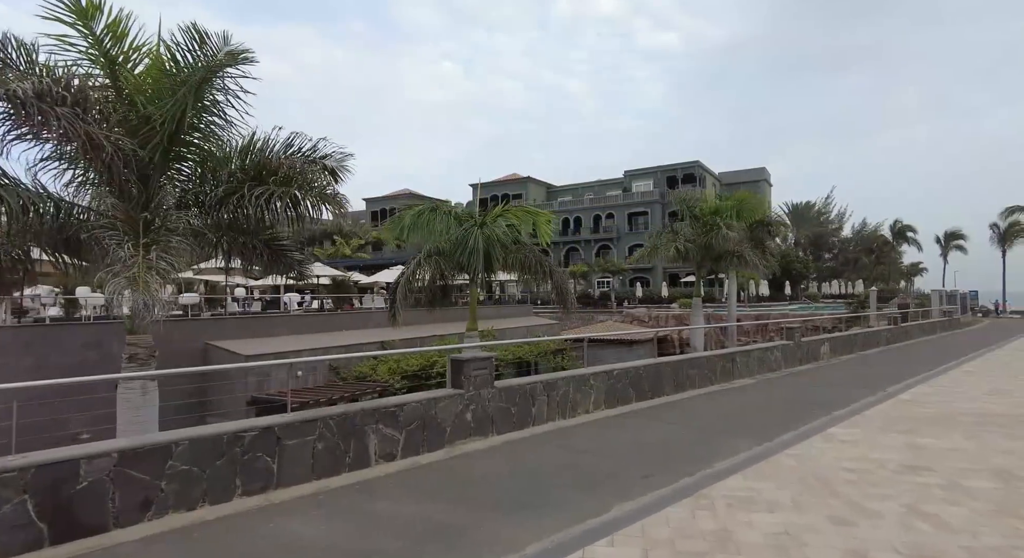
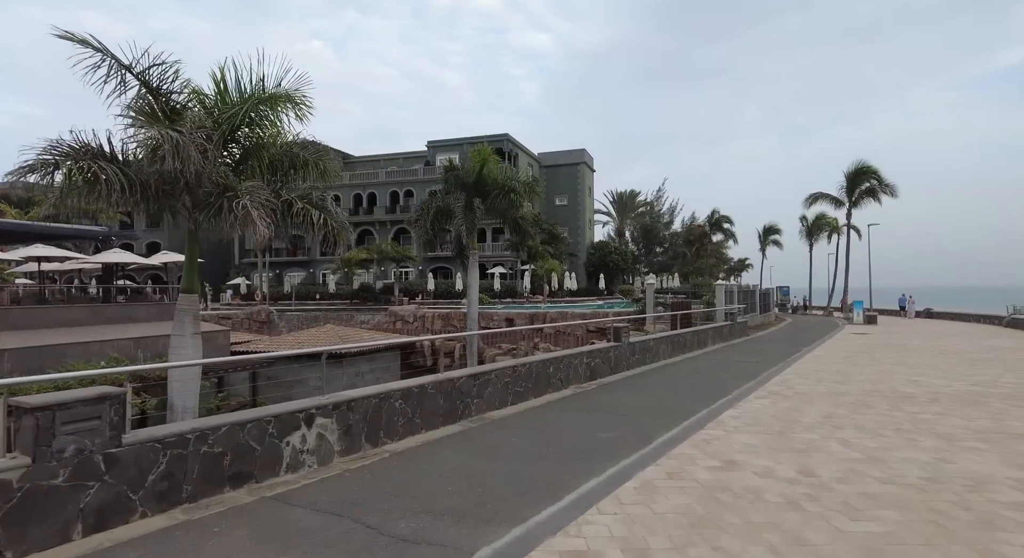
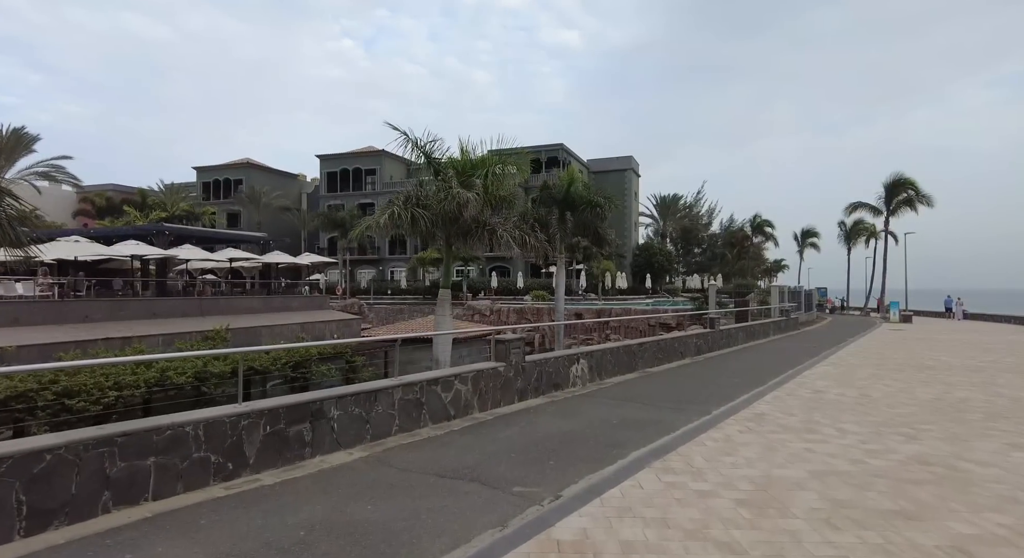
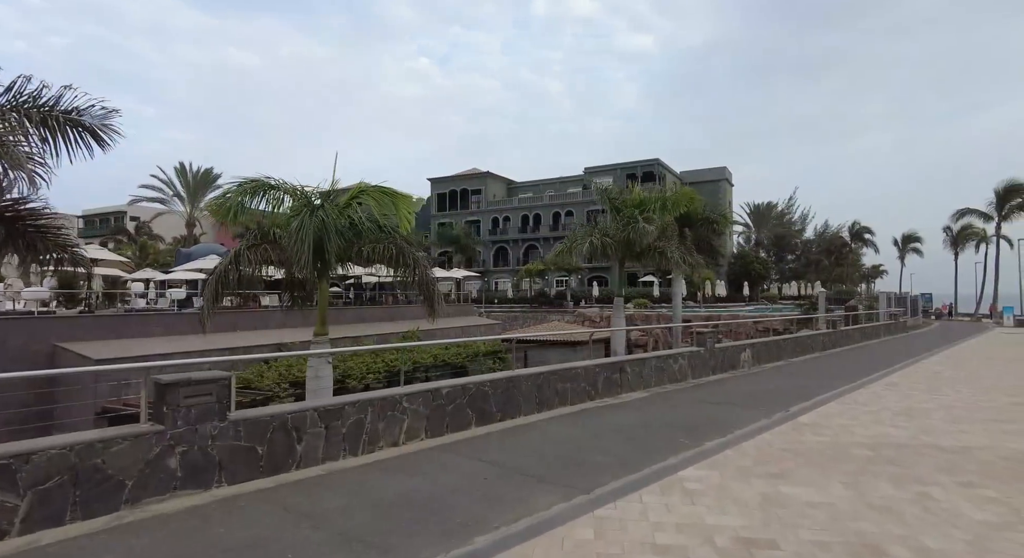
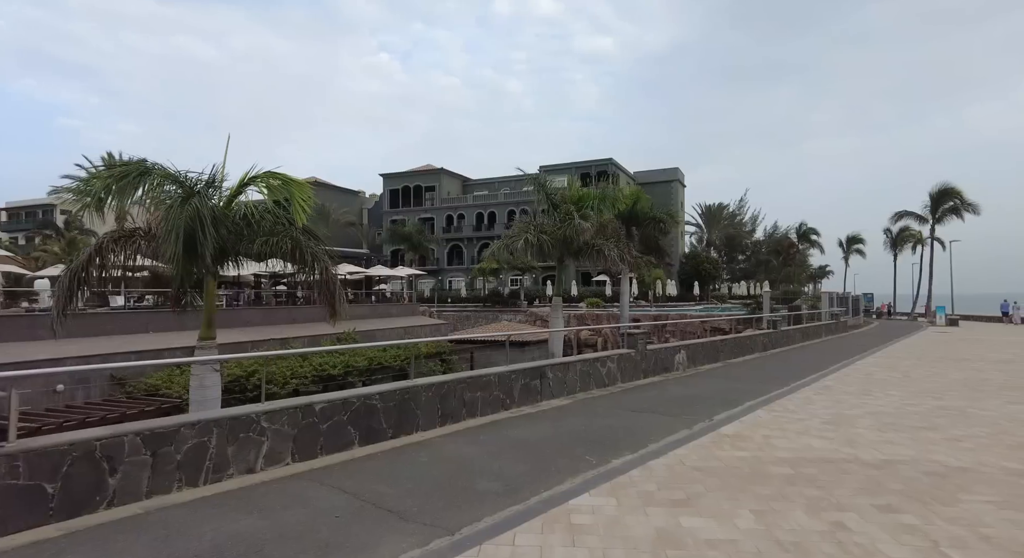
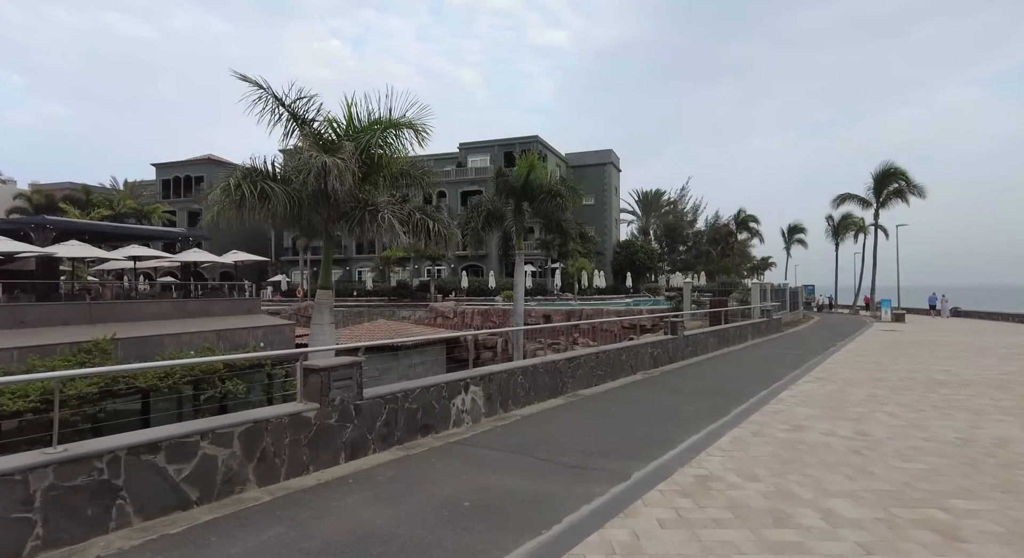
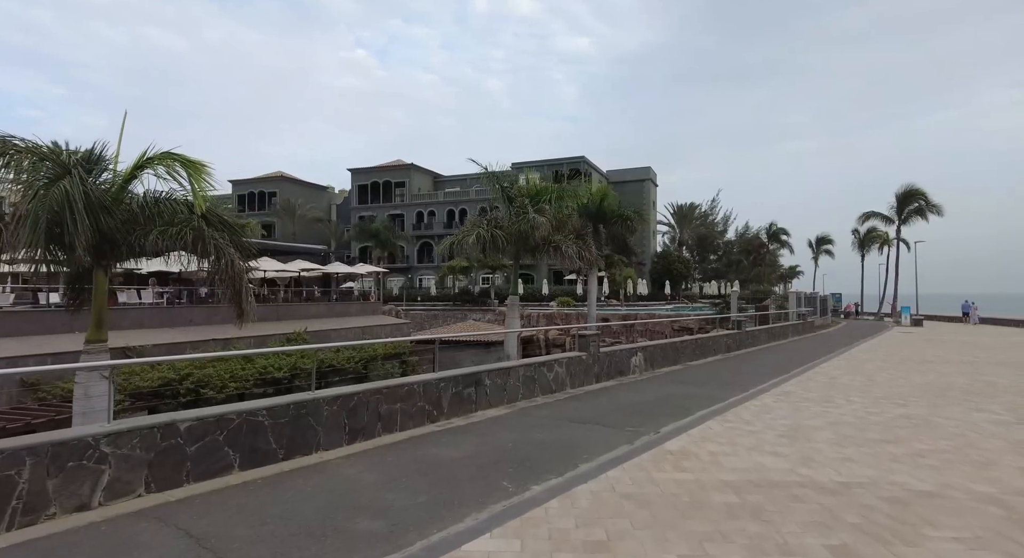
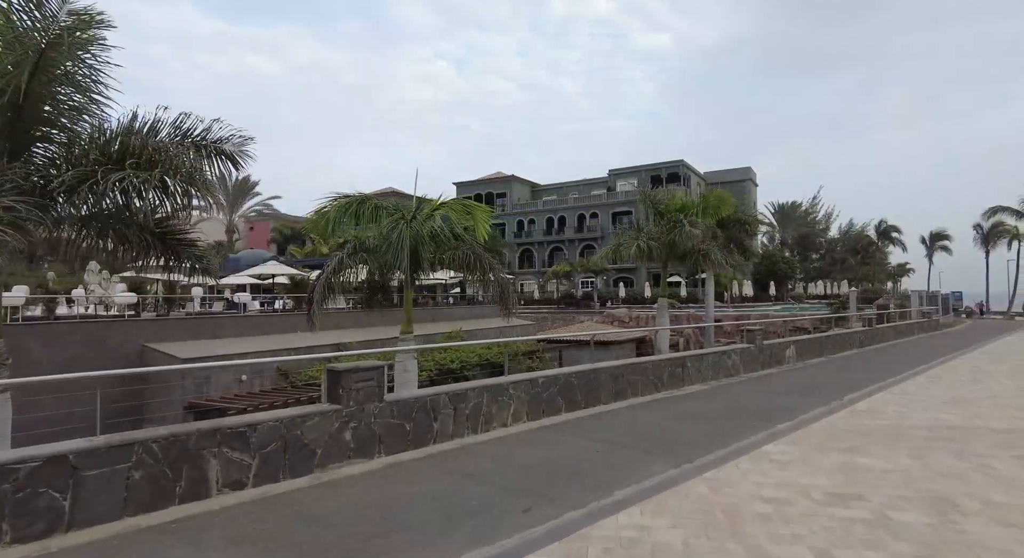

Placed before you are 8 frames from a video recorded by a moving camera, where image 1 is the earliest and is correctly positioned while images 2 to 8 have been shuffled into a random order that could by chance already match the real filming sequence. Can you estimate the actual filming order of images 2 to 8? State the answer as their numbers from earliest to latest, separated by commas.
8, 4, 5, 7, 3, 6, 2
